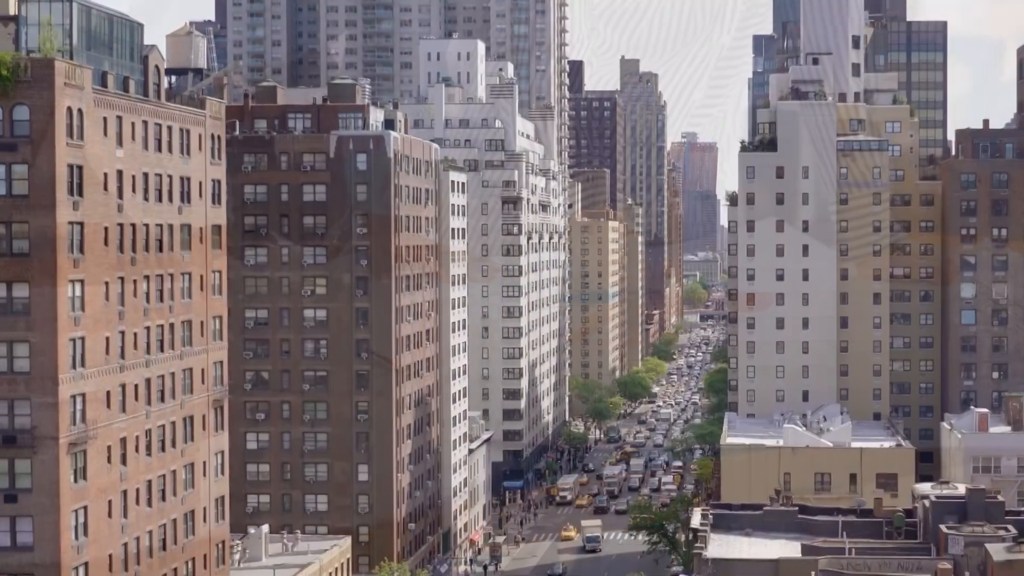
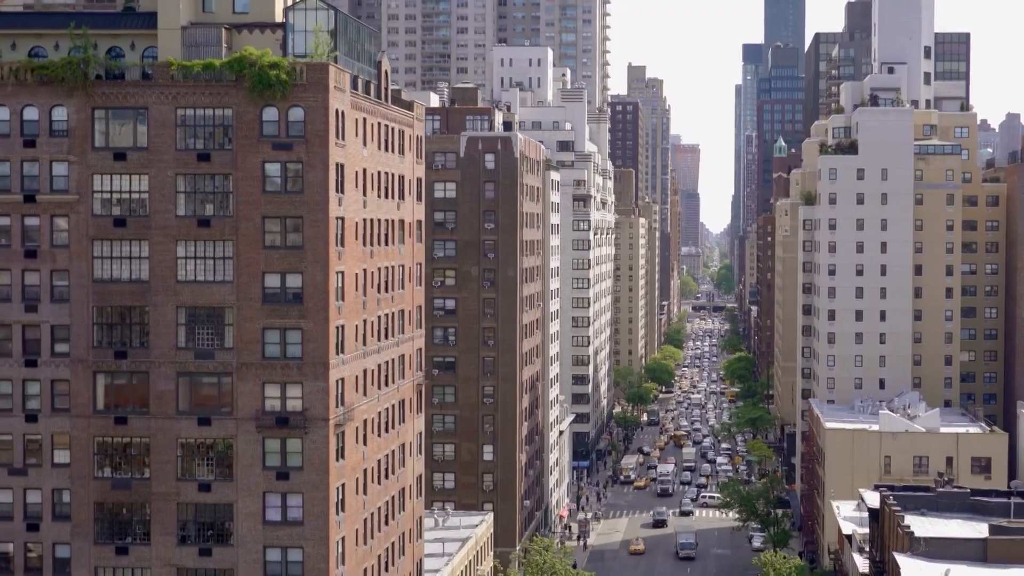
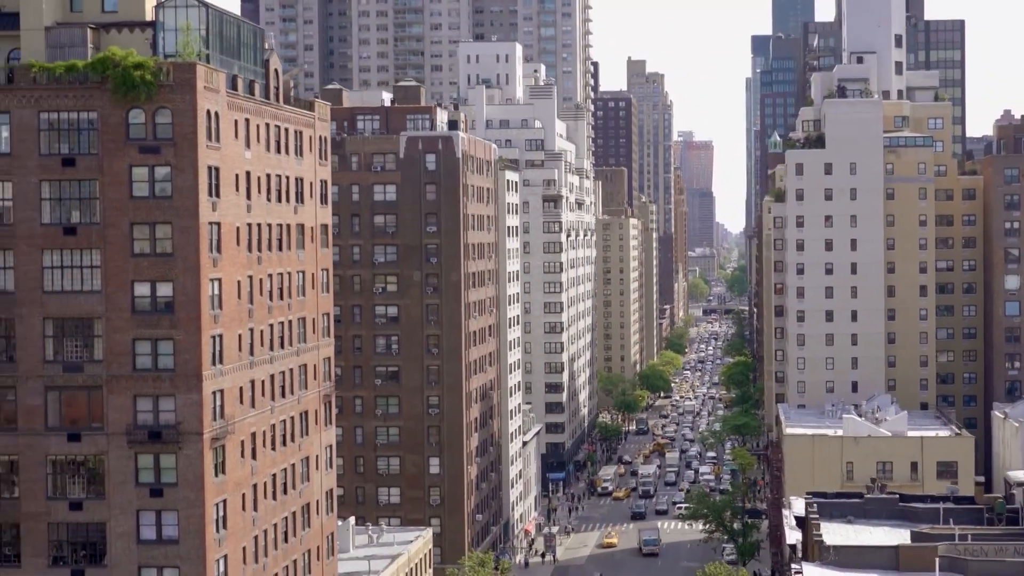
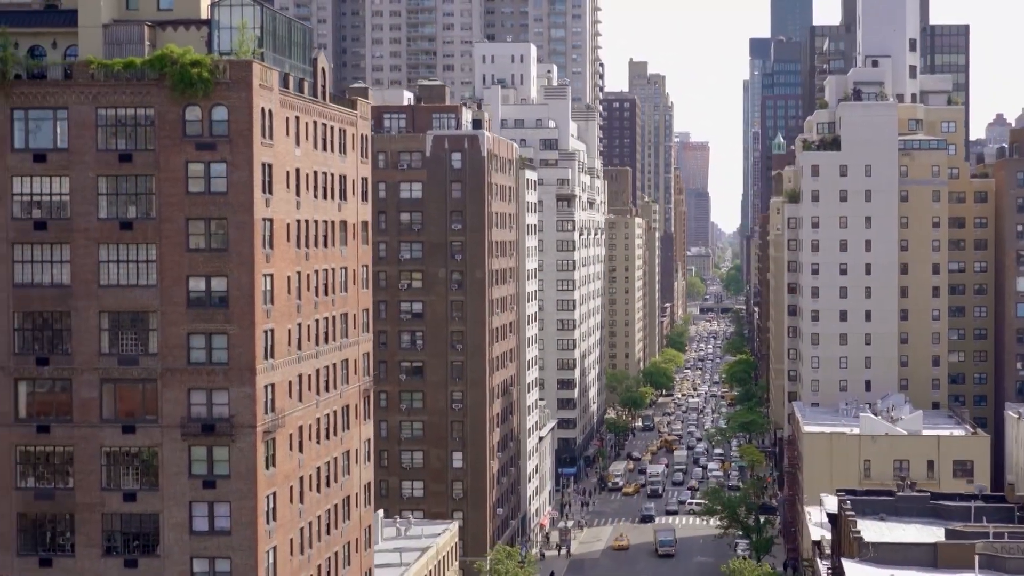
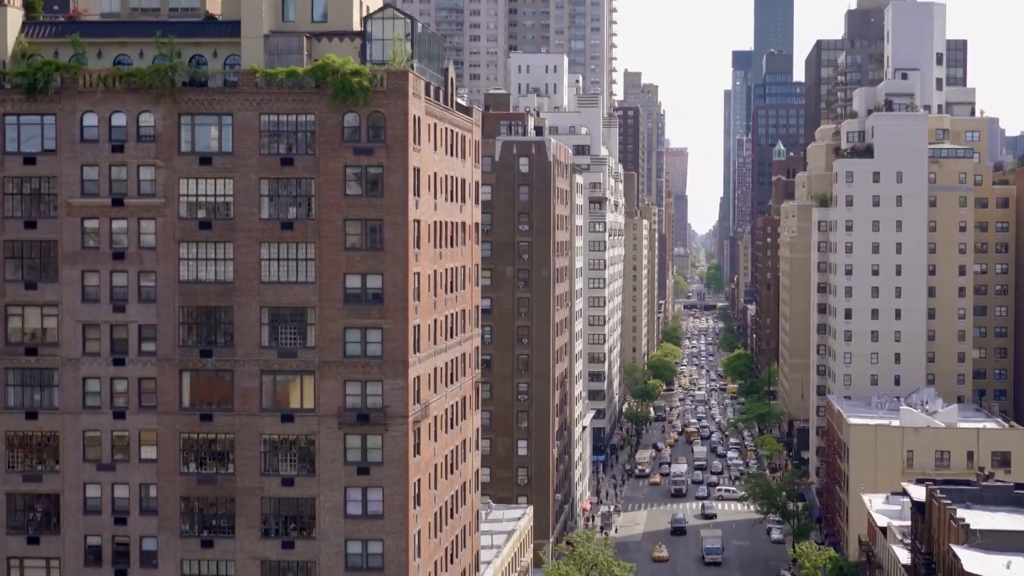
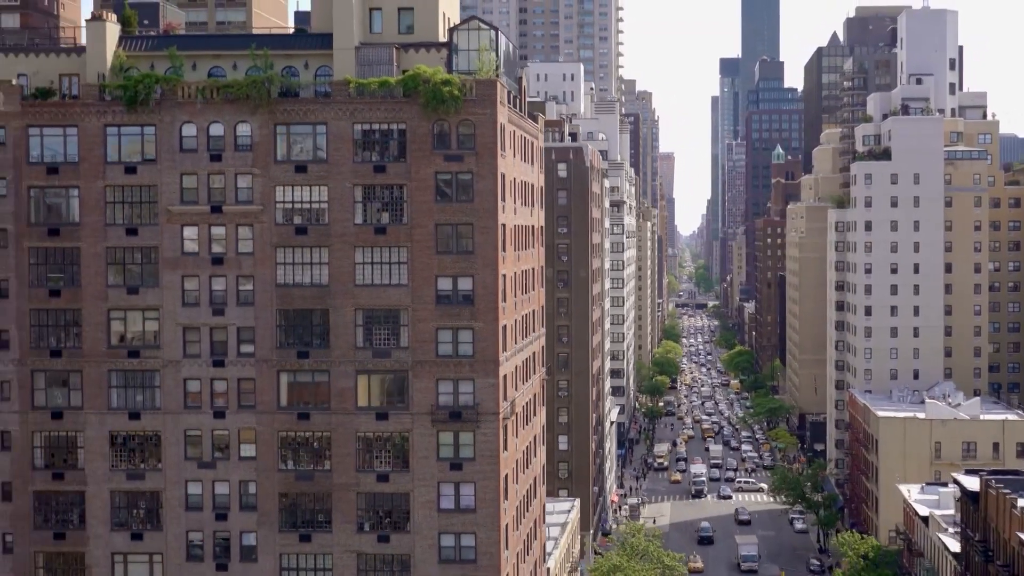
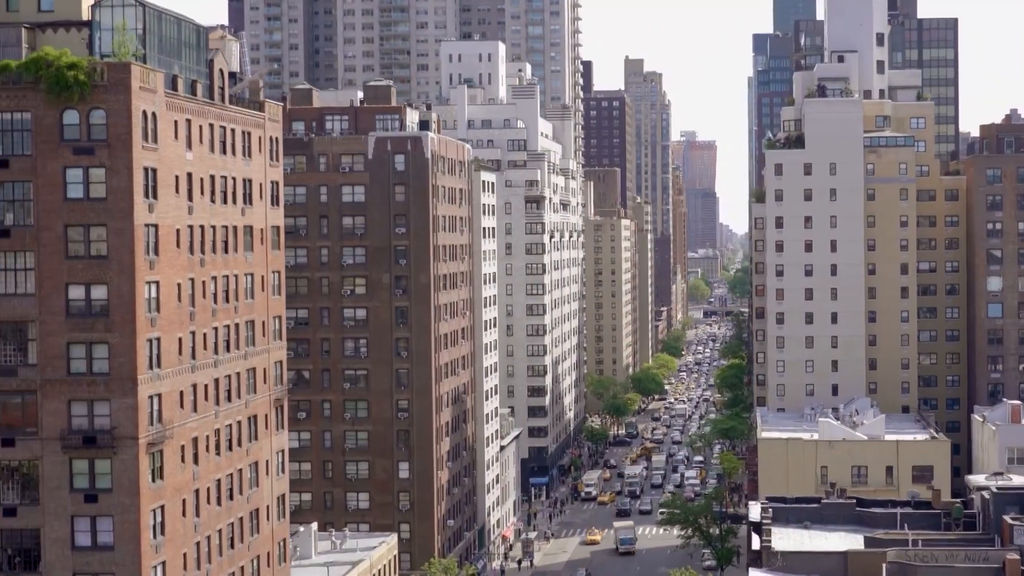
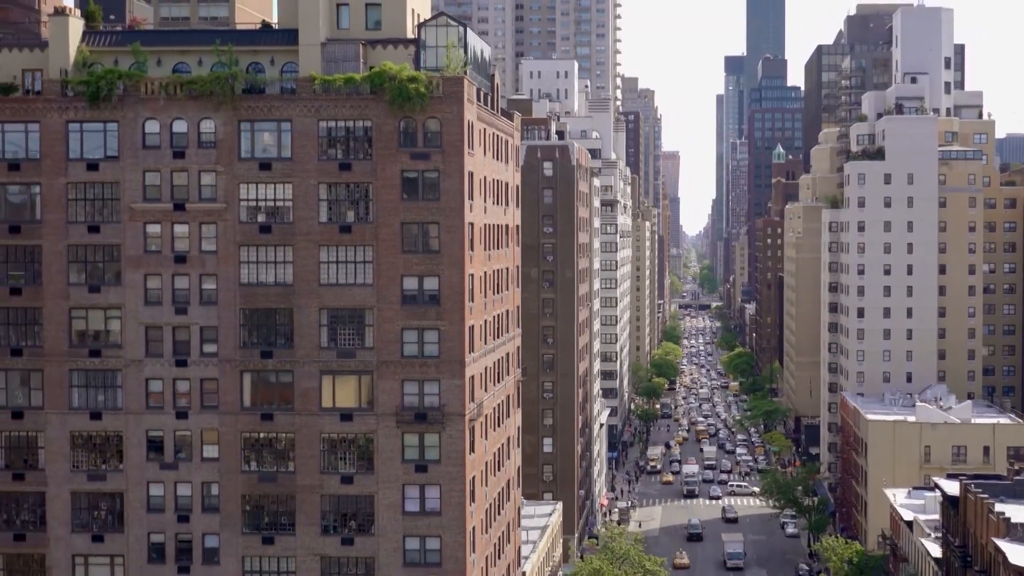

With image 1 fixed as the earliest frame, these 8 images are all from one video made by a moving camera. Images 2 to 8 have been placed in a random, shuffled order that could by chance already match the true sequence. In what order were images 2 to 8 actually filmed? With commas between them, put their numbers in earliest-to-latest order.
7, 3, 4, 2, 5, 8, 6
